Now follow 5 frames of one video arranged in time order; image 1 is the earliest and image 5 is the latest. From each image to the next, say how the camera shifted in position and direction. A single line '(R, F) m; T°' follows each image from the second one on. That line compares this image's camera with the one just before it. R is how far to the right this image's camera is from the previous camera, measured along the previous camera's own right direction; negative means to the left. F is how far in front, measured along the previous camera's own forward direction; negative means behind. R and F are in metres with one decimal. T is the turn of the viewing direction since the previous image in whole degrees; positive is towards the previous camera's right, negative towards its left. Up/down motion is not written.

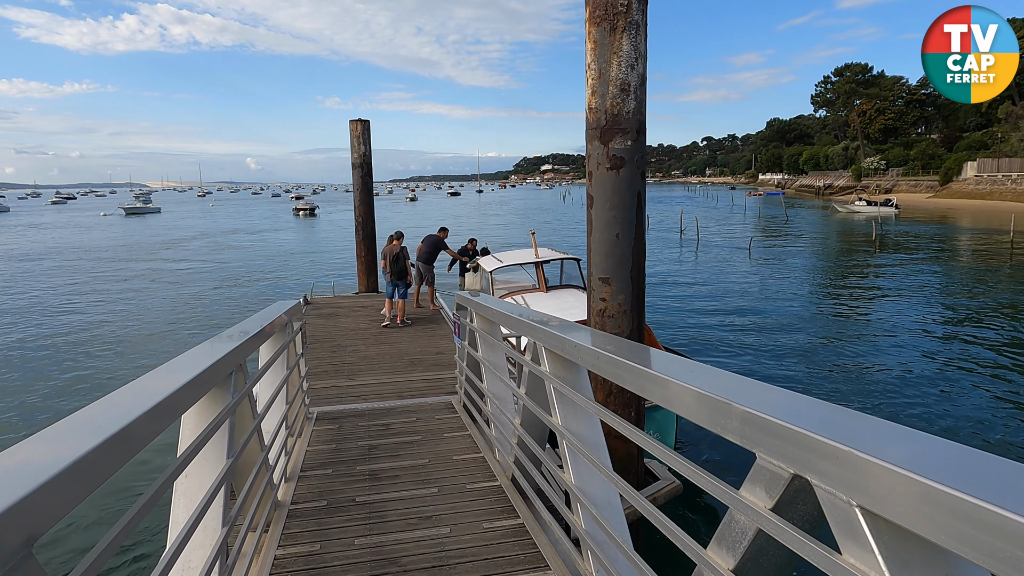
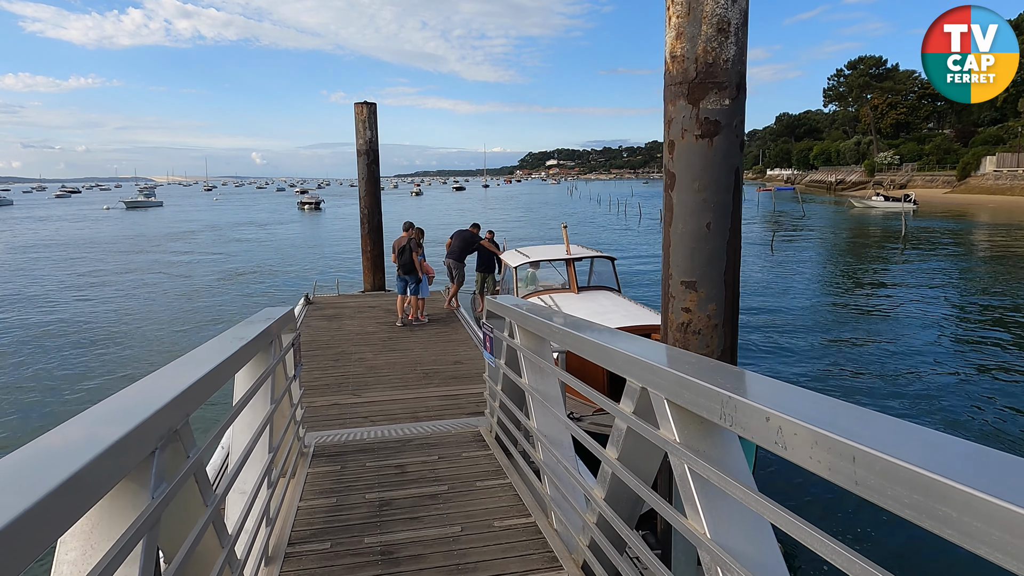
(-0.3, +1.2) m; 0°
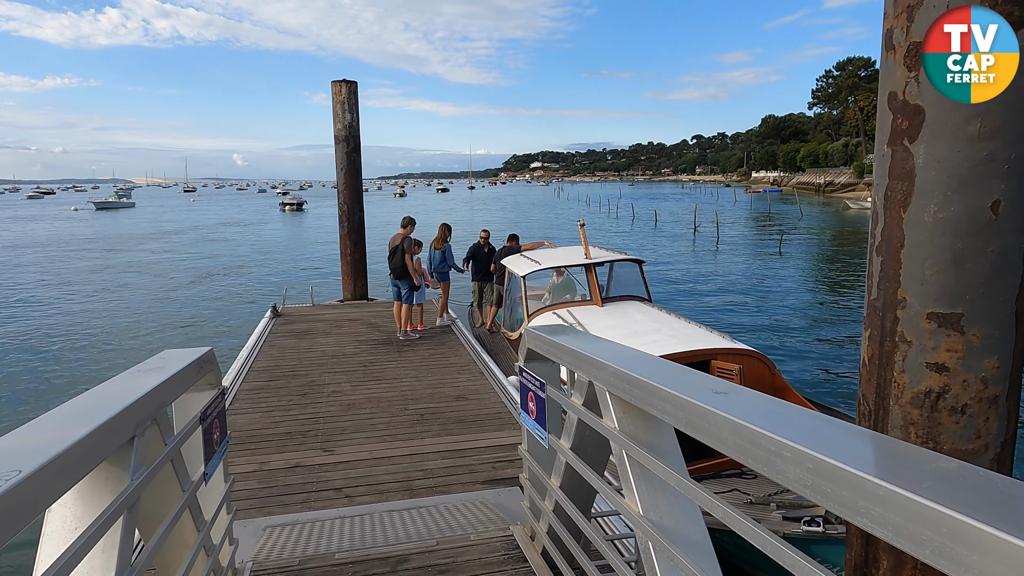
(-0.3, +1.8) m; +1°
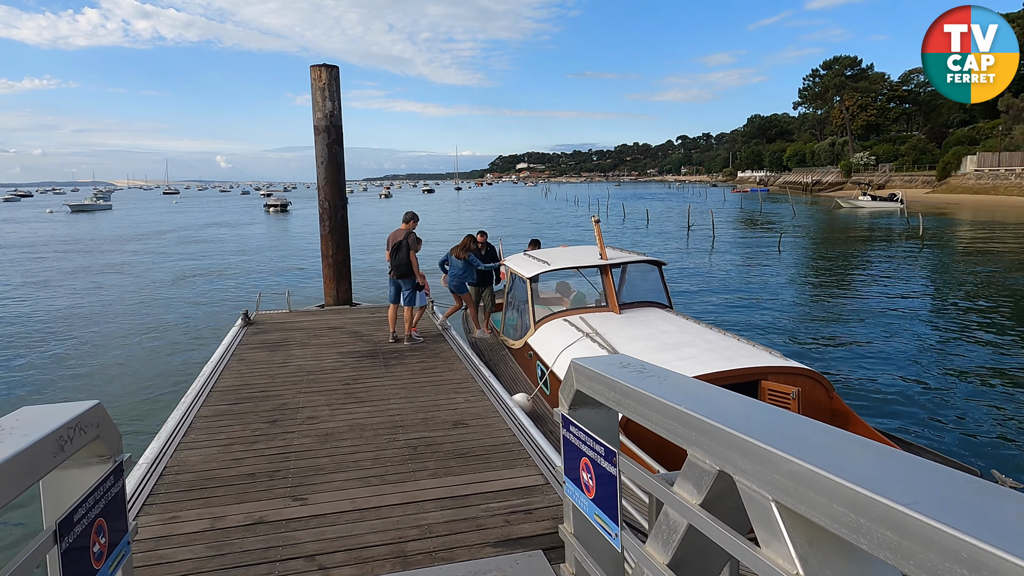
(-0.2, +1.0) m; +1°
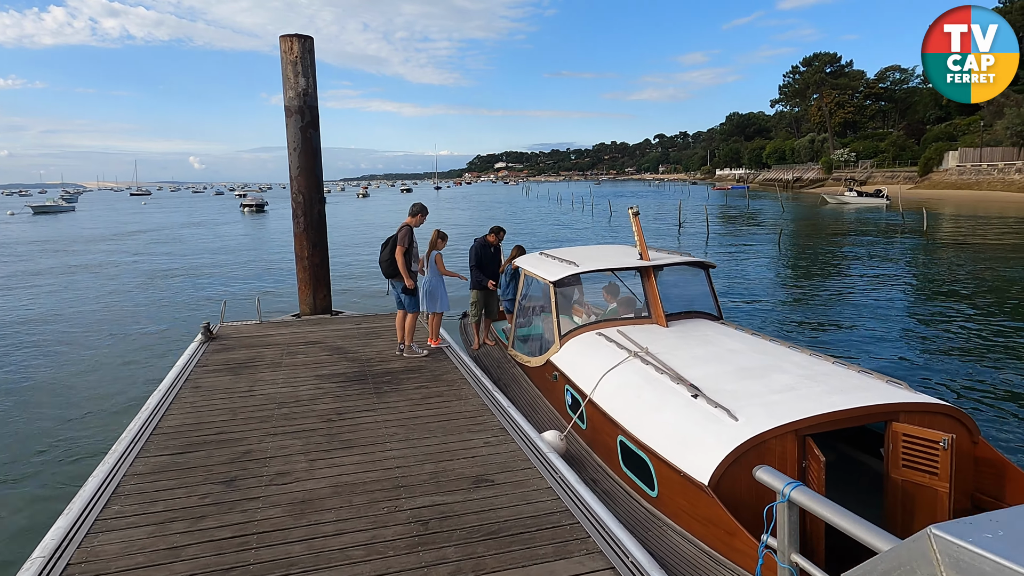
(-0.4, +1.4) m; +2°
